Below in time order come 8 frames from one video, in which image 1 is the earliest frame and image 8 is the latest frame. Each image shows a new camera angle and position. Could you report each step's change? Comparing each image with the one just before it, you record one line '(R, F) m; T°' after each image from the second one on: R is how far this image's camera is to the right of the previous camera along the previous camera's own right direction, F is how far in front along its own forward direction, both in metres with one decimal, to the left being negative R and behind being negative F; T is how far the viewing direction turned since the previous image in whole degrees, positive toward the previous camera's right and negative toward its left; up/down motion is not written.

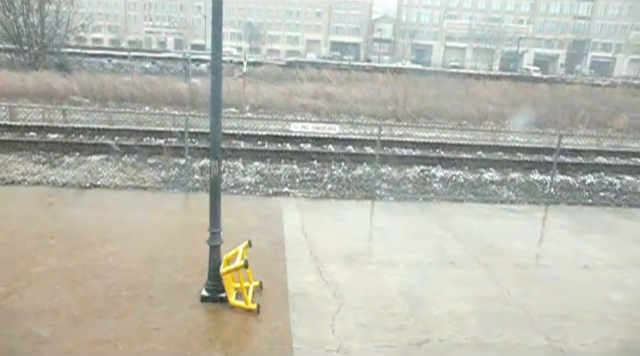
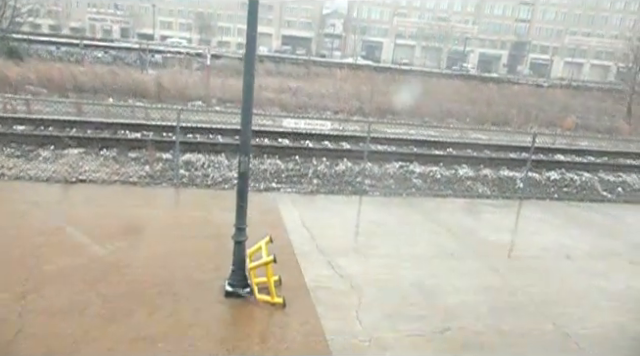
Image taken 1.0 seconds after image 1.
(-0.8, -0.1) m; +6°
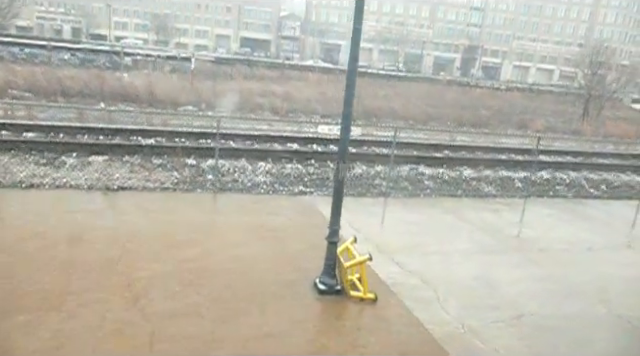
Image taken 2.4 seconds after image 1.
(-1.5, -0.4) m; +6°
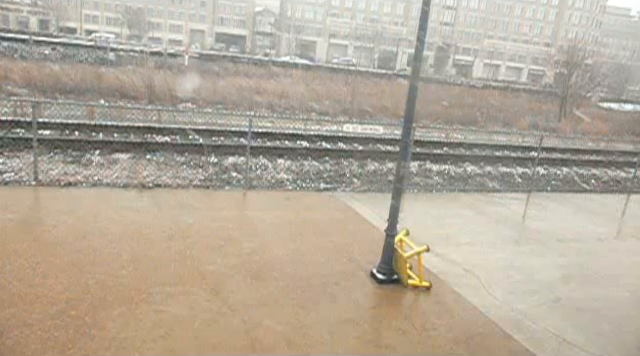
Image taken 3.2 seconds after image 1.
(-1.1, -0.4) m; +4°
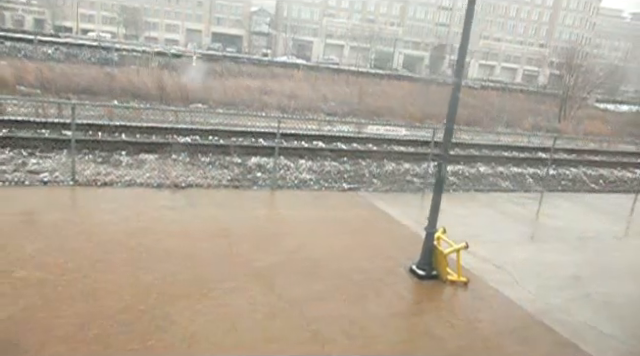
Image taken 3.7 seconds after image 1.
(-0.6, -0.3) m; +1°
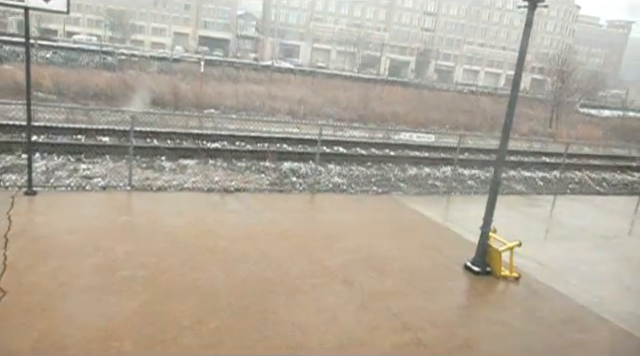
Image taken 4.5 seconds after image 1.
(-1.2, -0.5) m; +2°
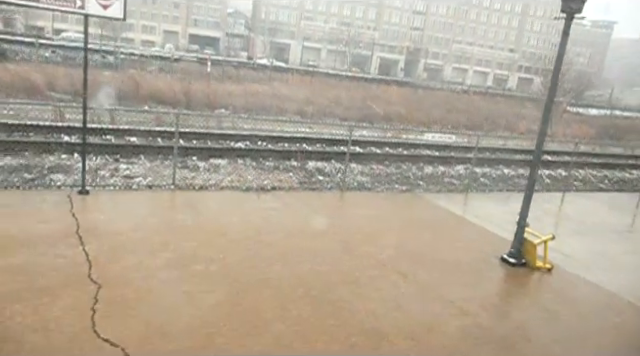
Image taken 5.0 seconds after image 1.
(-0.9, -0.5) m; +2°
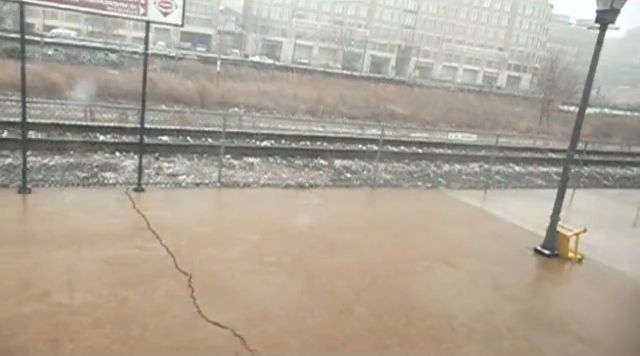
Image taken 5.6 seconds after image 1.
(-1.0, -0.5) m; +2°
